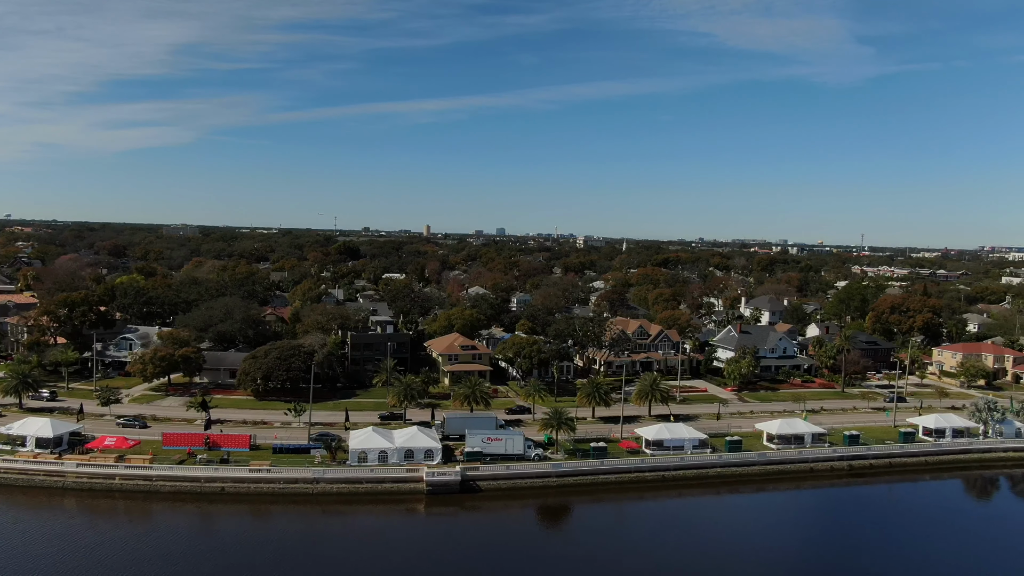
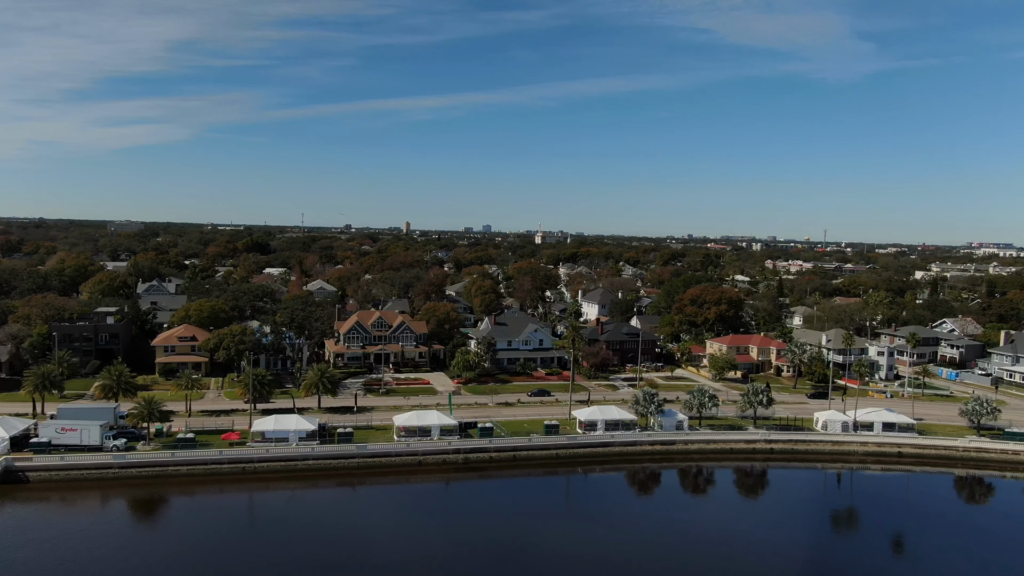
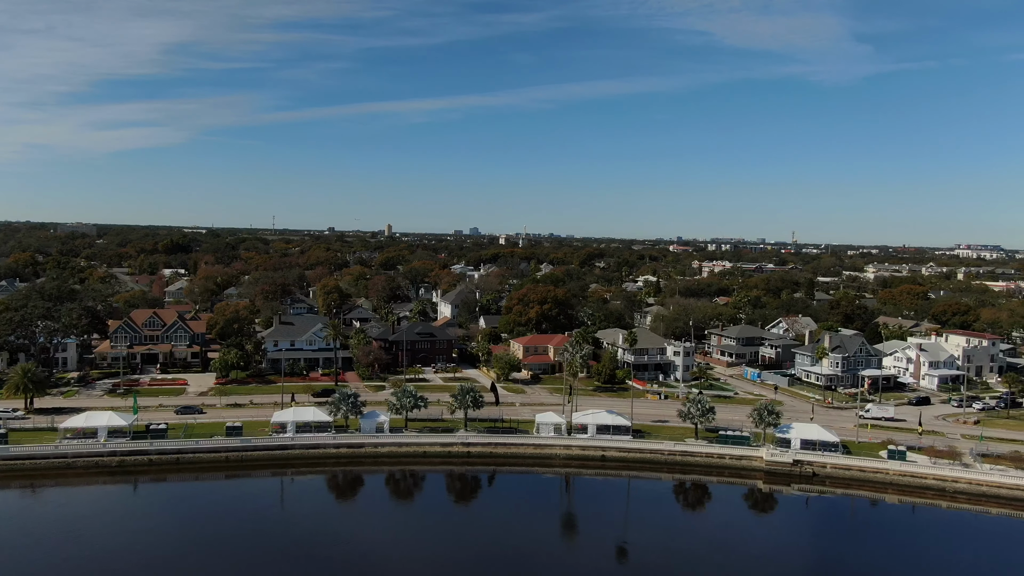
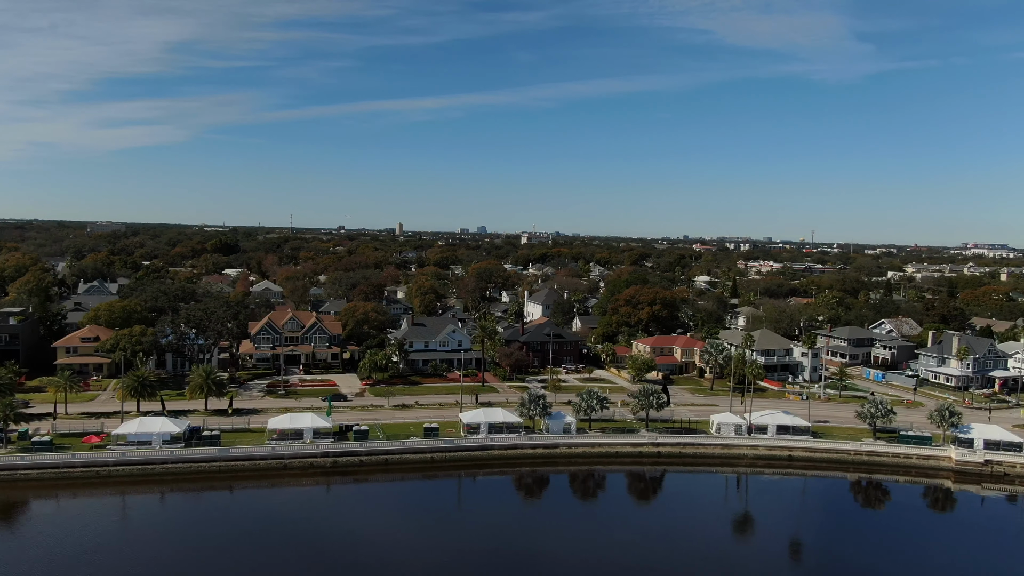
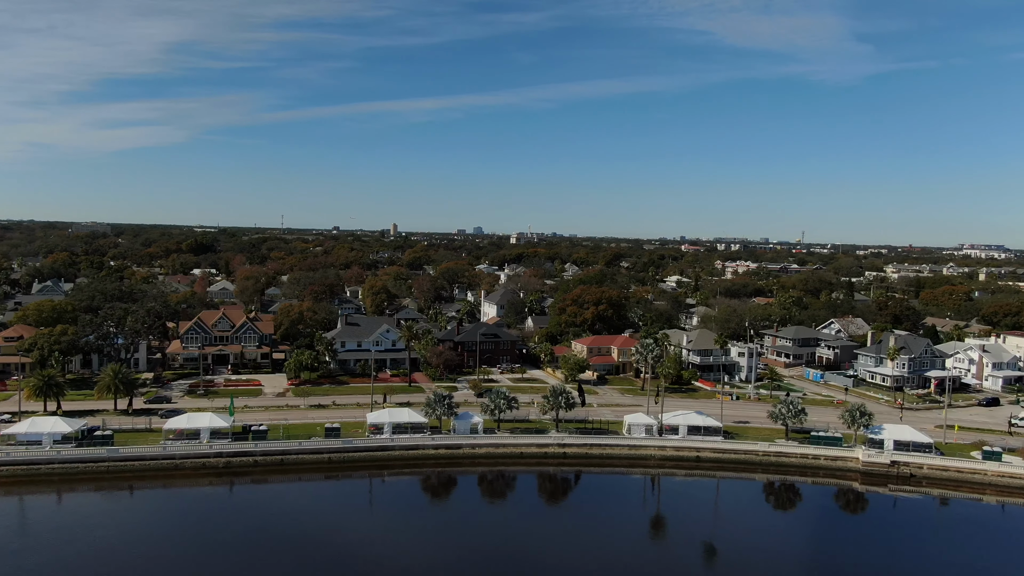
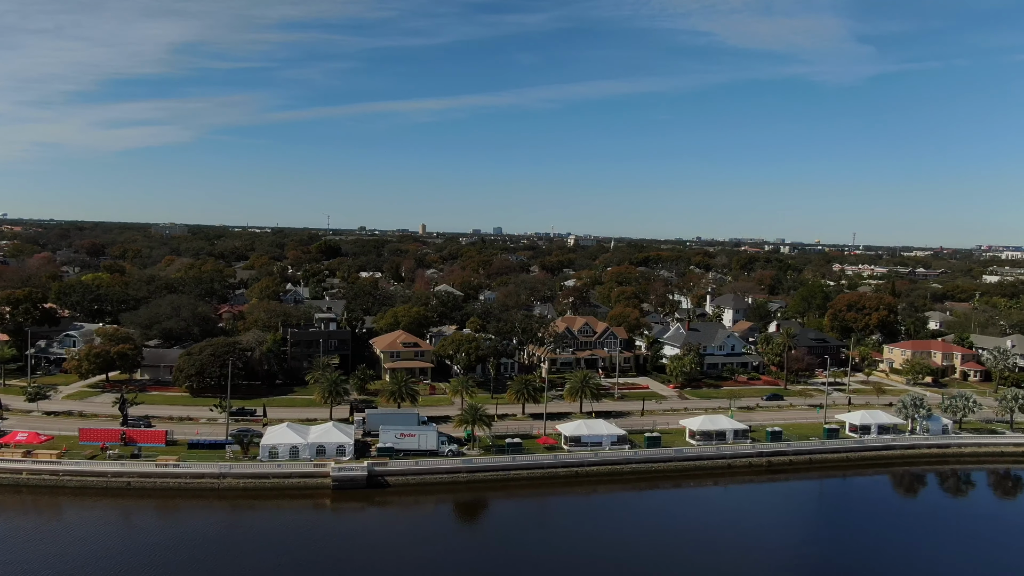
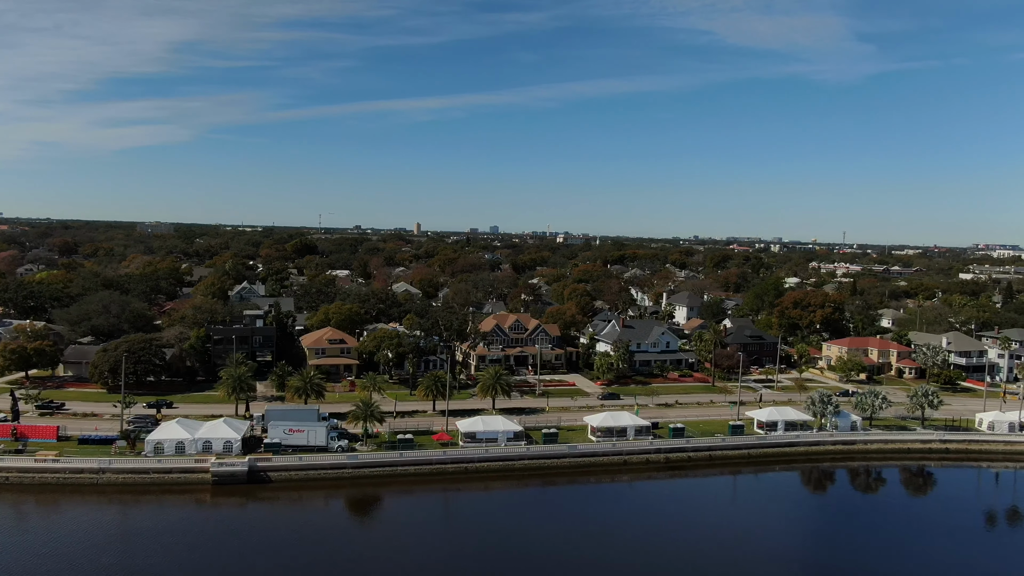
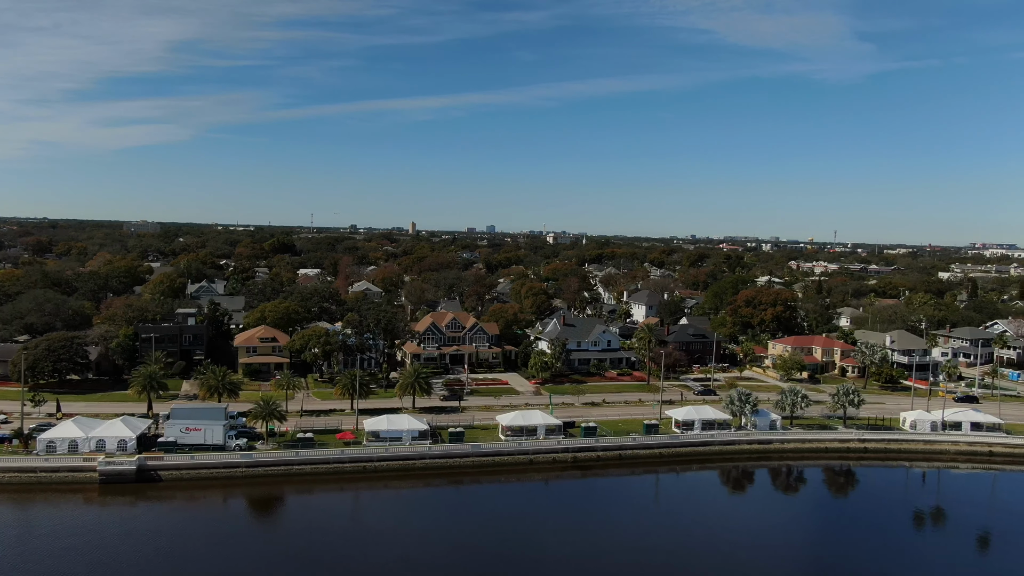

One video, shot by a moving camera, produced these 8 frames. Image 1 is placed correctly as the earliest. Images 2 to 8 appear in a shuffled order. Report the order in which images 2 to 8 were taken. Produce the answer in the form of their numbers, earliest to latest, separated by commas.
6, 7, 8, 2, 4, 5, 3
